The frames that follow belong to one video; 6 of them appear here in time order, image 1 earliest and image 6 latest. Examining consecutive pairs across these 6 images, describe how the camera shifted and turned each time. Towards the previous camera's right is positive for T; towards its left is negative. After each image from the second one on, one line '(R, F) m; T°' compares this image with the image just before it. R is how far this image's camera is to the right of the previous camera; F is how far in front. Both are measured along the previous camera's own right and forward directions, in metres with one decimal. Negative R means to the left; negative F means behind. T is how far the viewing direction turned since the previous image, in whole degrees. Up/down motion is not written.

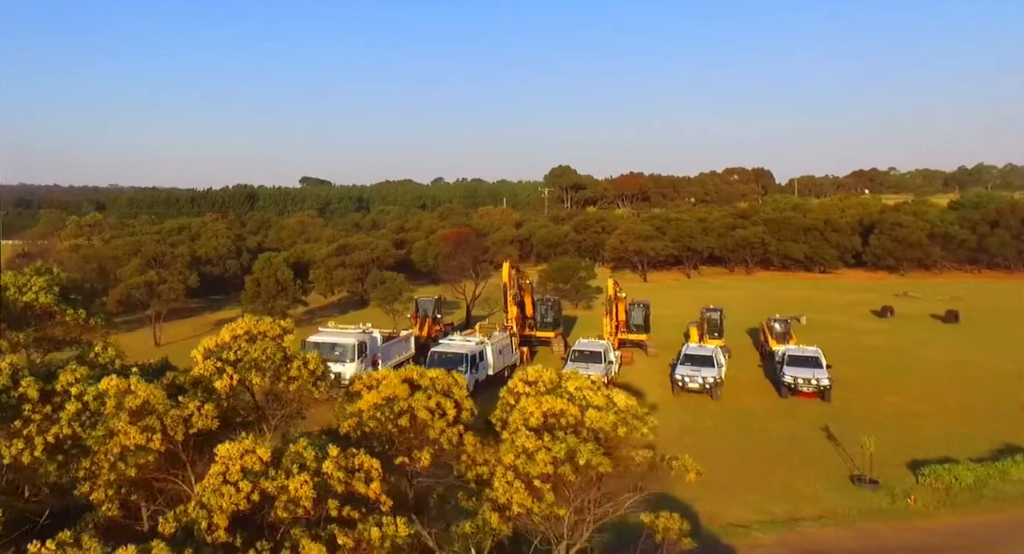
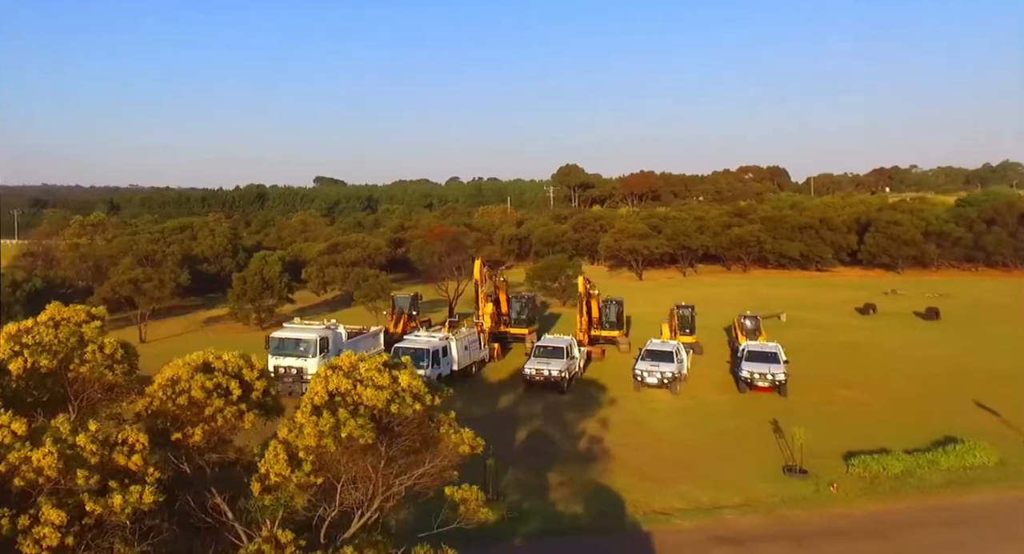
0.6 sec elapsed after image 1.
(+1.1, -0.6) m; 0°
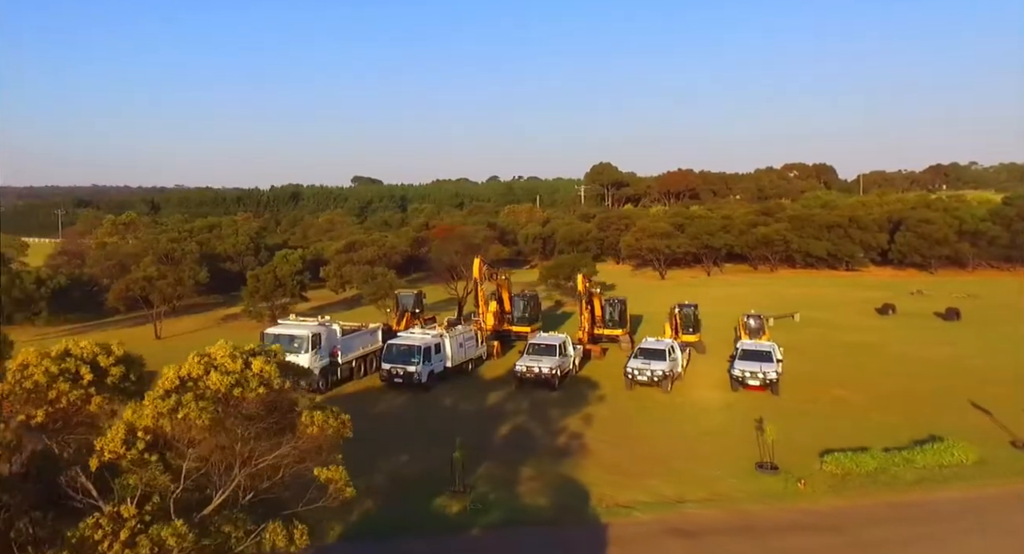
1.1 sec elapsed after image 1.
(+1.0, -0.3) m; -2°
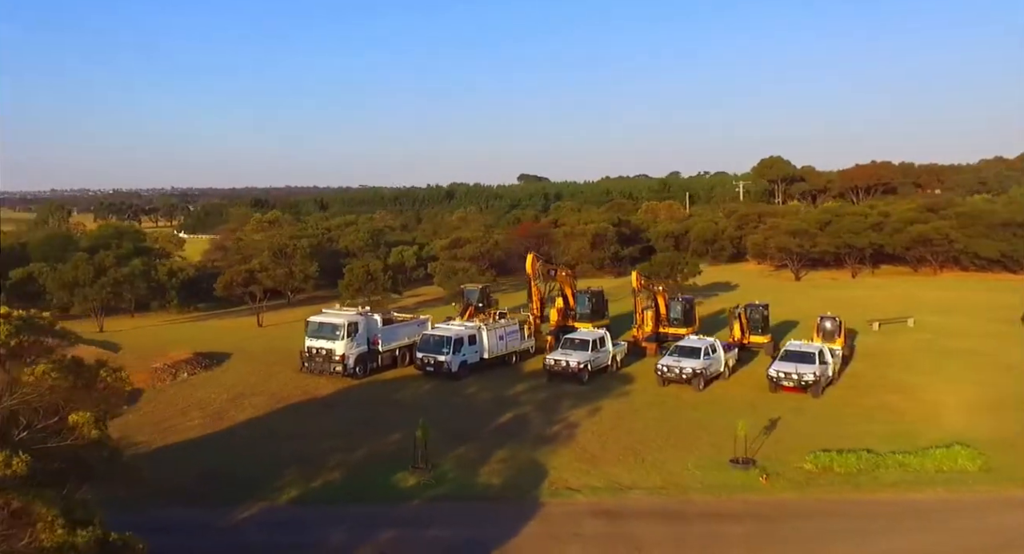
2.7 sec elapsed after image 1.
(+3.2, -0.5) m; -10°
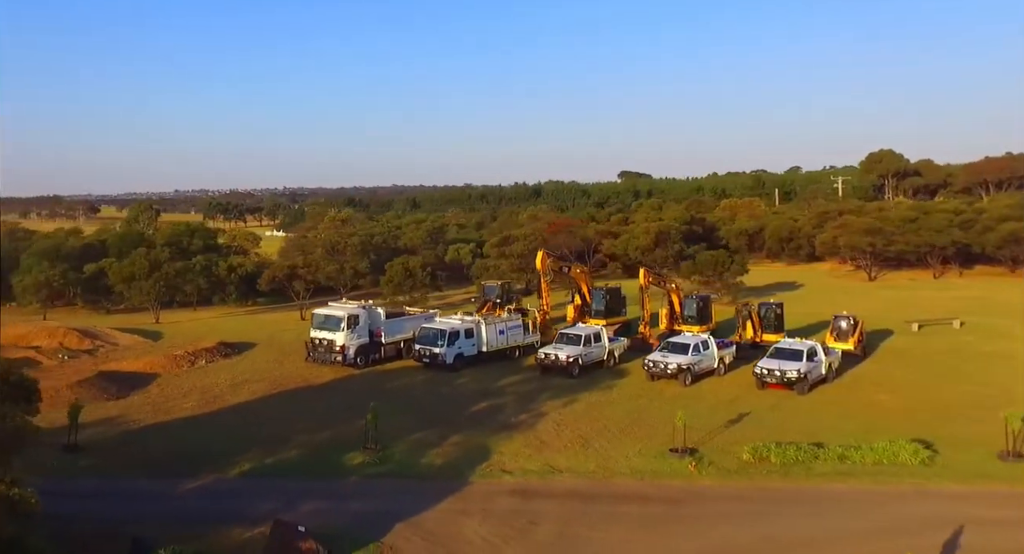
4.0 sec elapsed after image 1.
(+2.6, -0.9) m; -5°
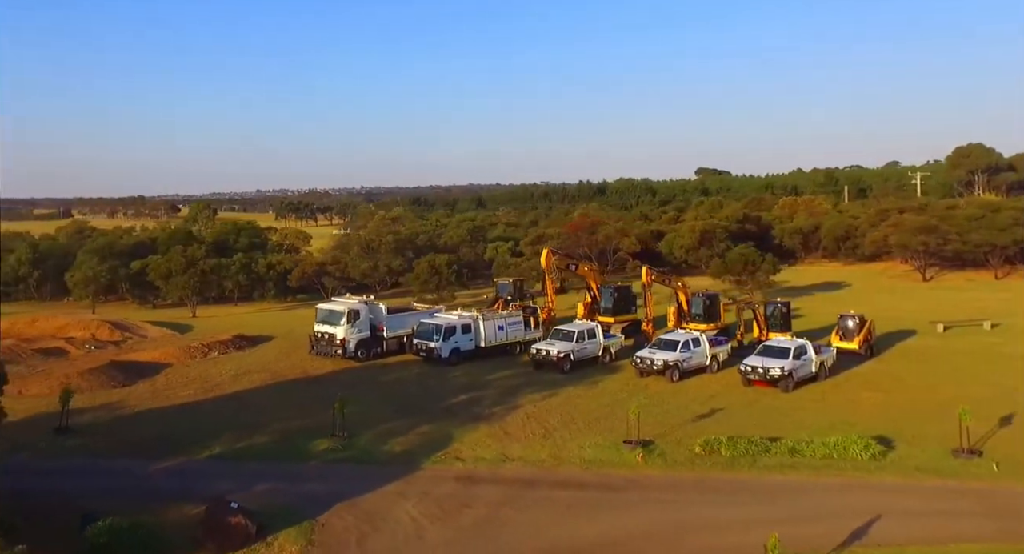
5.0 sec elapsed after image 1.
(+2.0, -0.7) m; -4°
